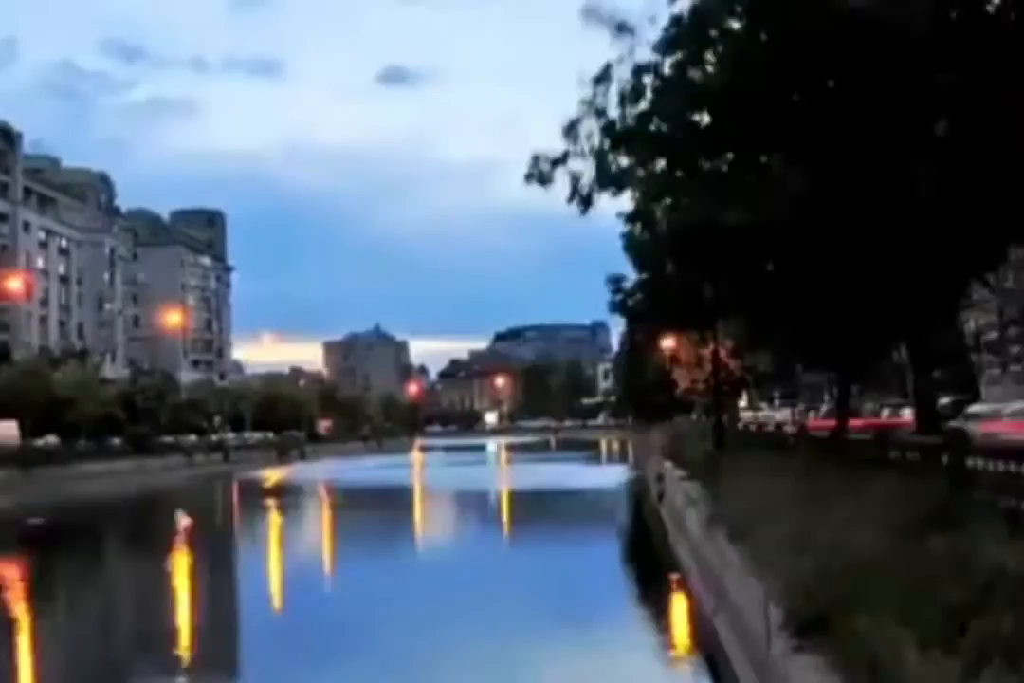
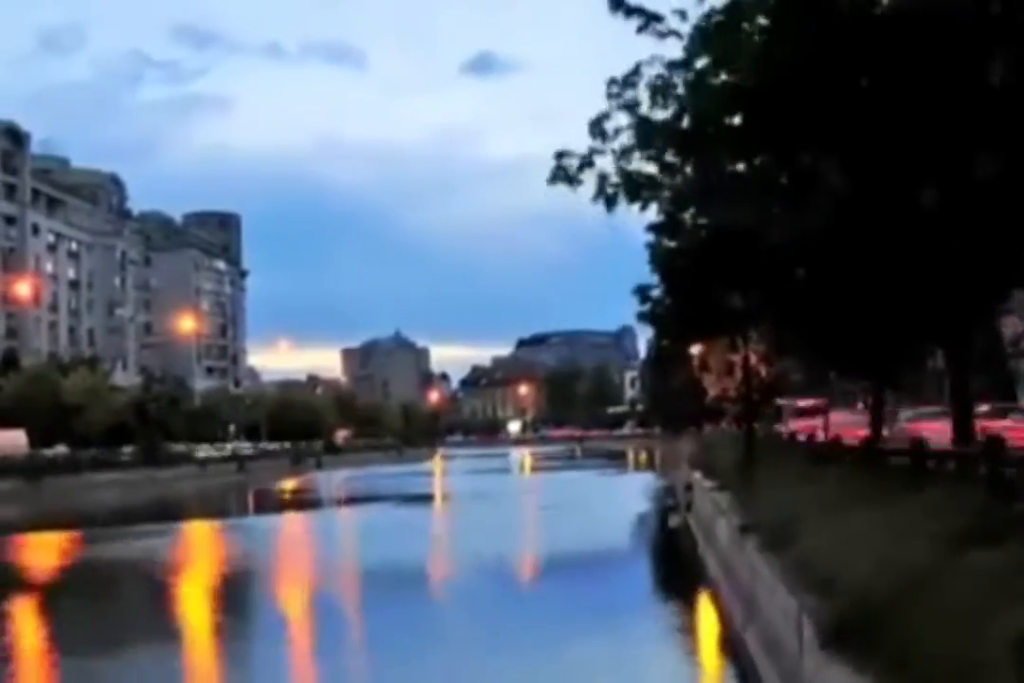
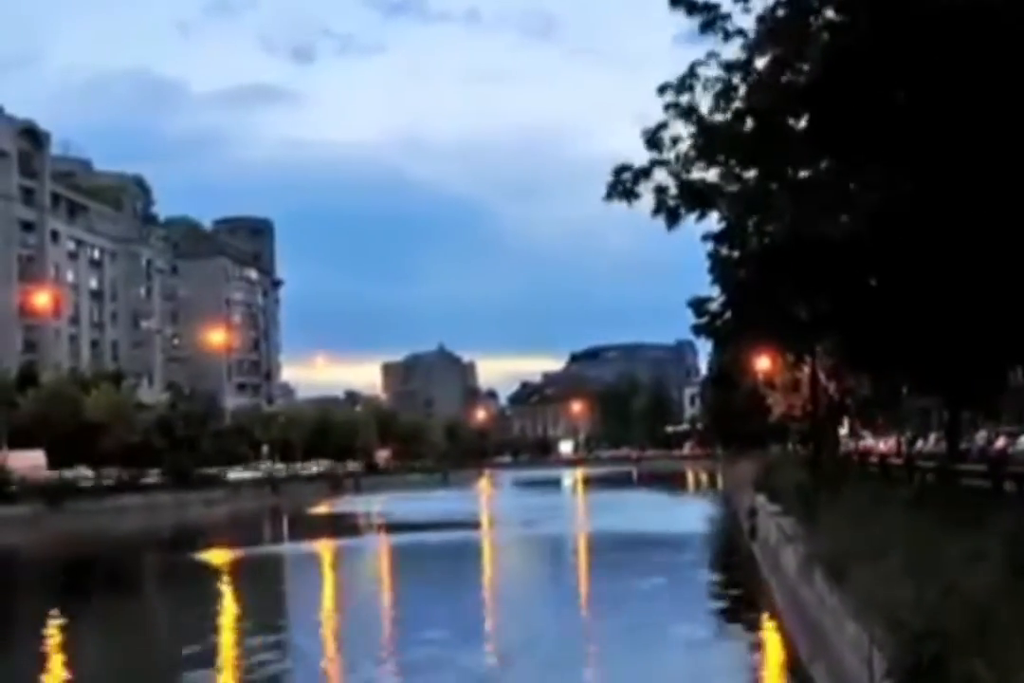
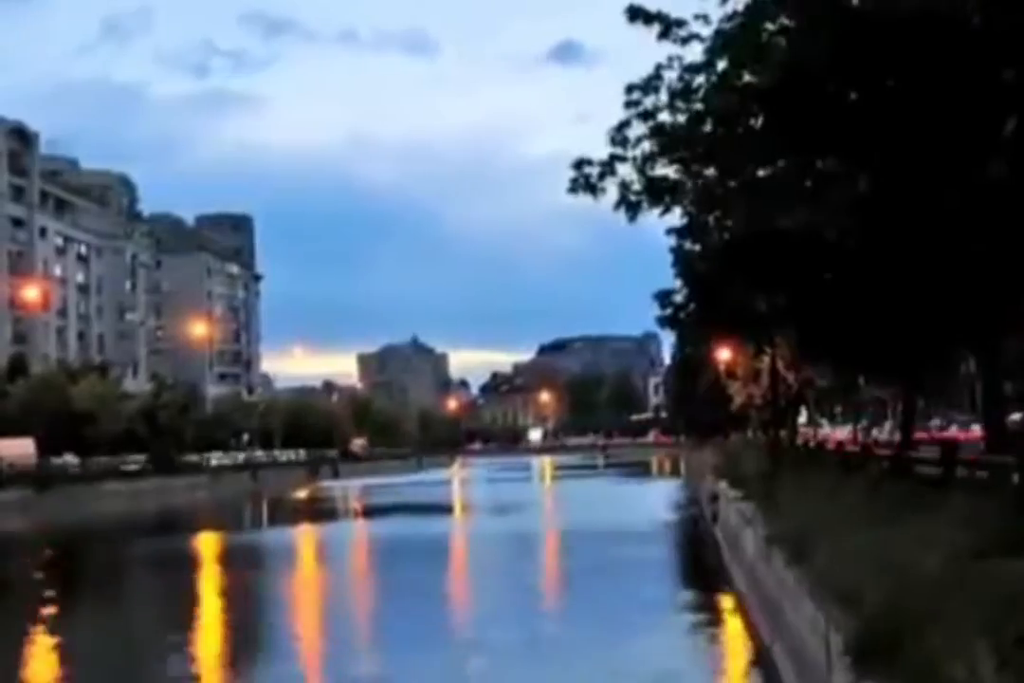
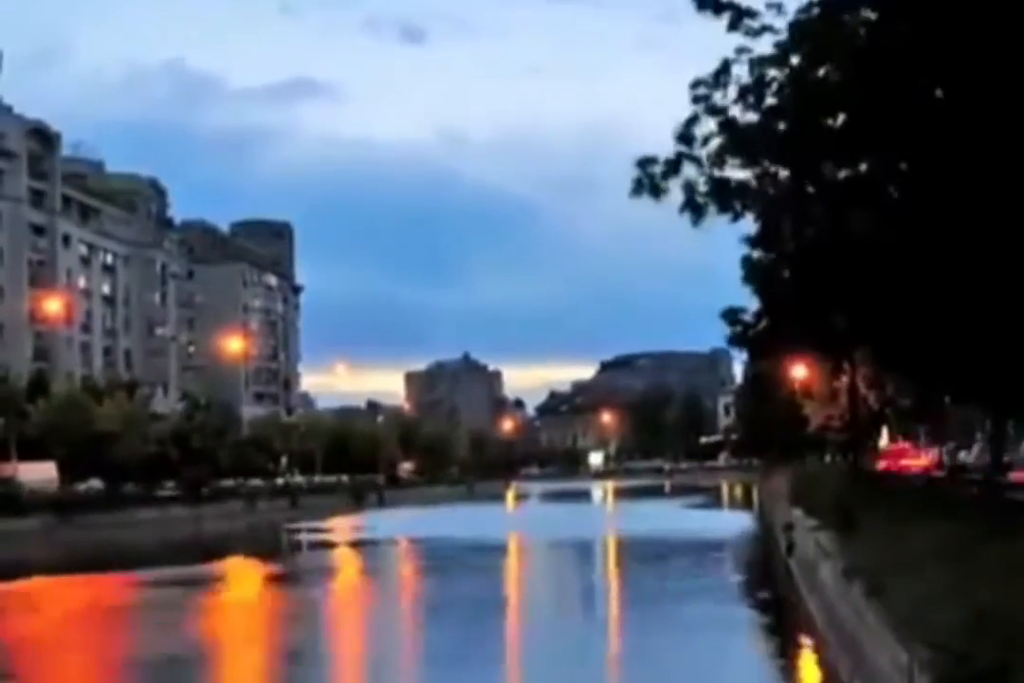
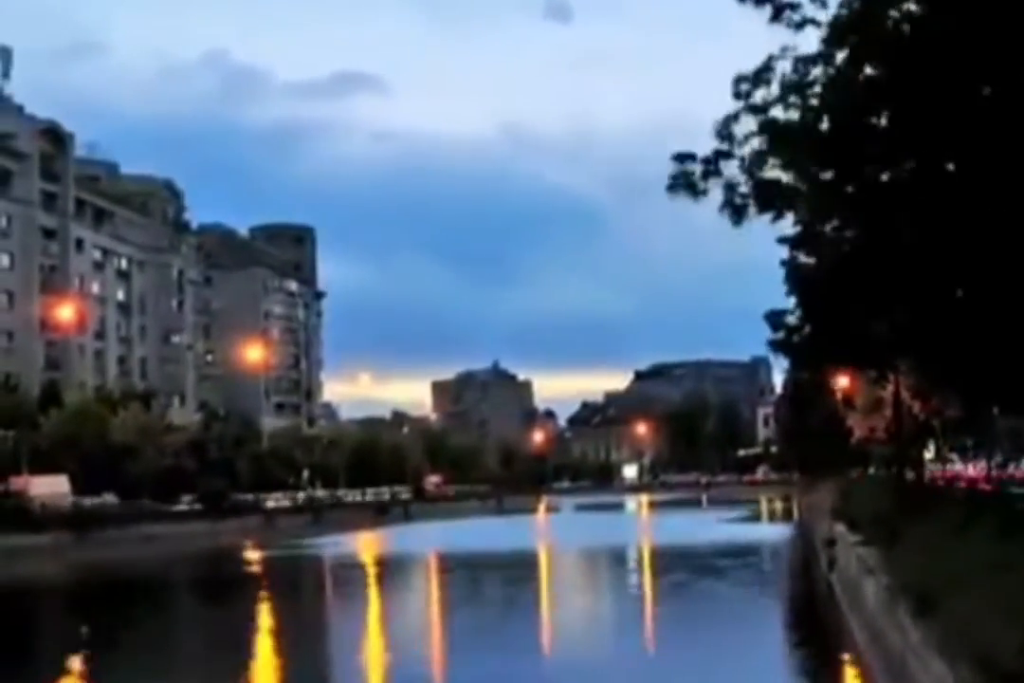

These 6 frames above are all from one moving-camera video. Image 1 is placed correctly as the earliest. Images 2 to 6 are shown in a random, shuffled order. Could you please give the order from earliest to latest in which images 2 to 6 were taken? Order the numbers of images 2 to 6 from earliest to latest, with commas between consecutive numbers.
2, 4, 3, 5, 6
